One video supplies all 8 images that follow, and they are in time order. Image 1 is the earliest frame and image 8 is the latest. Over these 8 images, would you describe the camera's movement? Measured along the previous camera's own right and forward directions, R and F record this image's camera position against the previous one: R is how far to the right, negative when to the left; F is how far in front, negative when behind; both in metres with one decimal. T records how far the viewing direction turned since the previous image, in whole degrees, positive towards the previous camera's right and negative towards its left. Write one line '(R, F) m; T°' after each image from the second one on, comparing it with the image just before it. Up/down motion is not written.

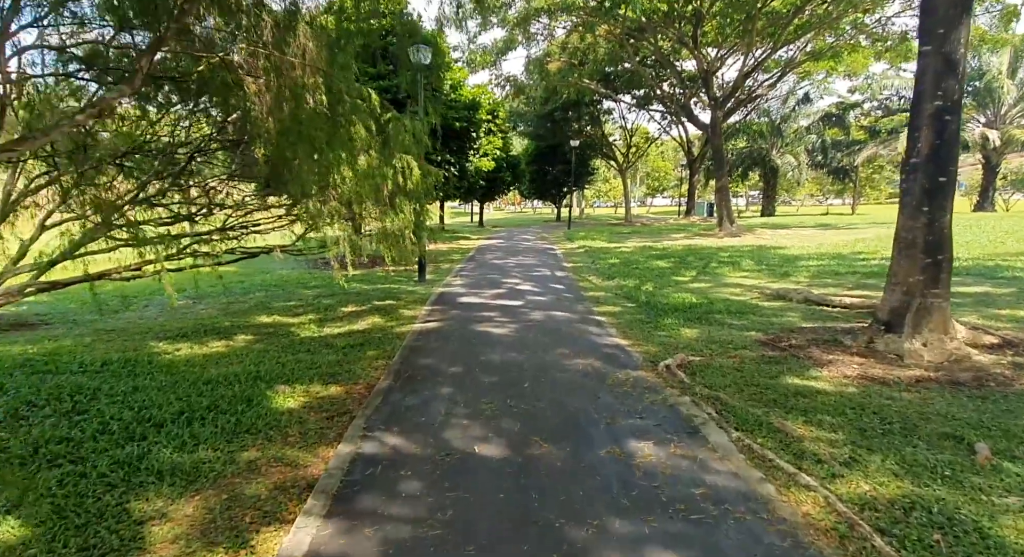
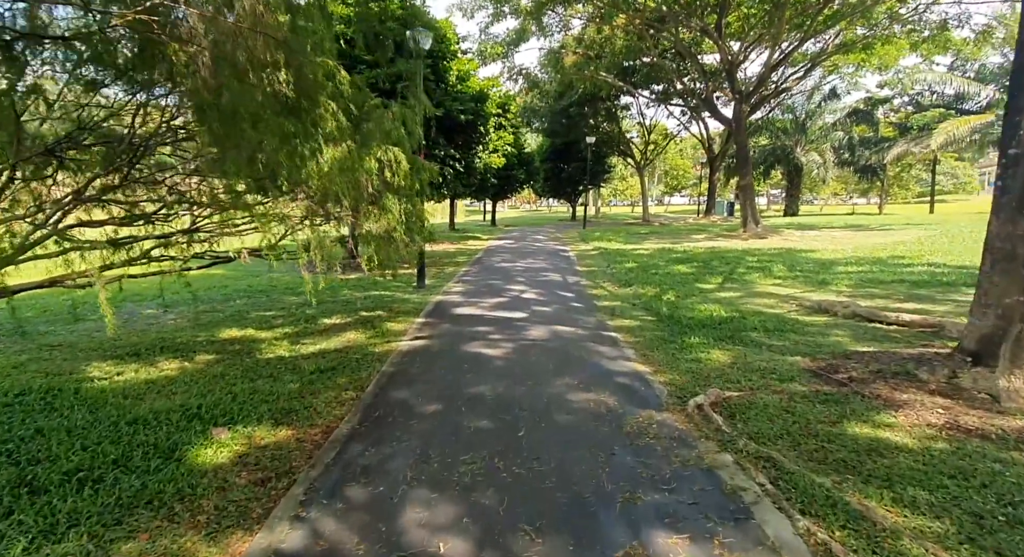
(+0.1, +1.0) m; -1°
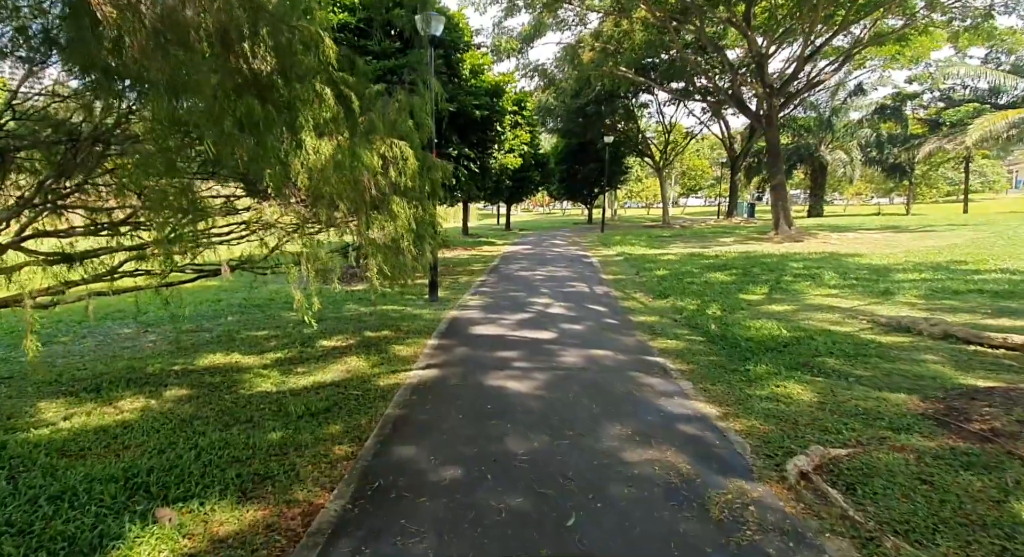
(-0.2, +1.0) m; -1°
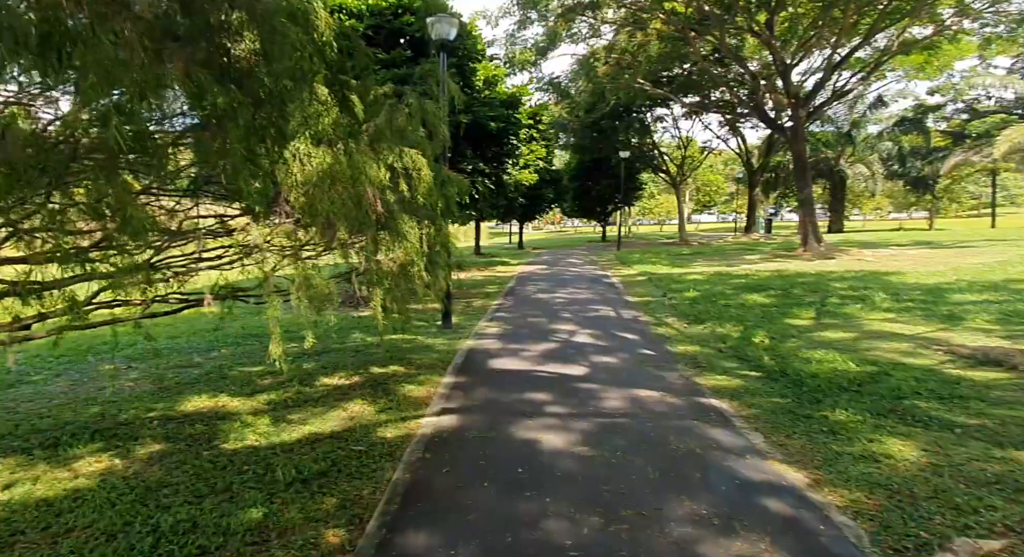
(-0.1, +0.8) m; -1°
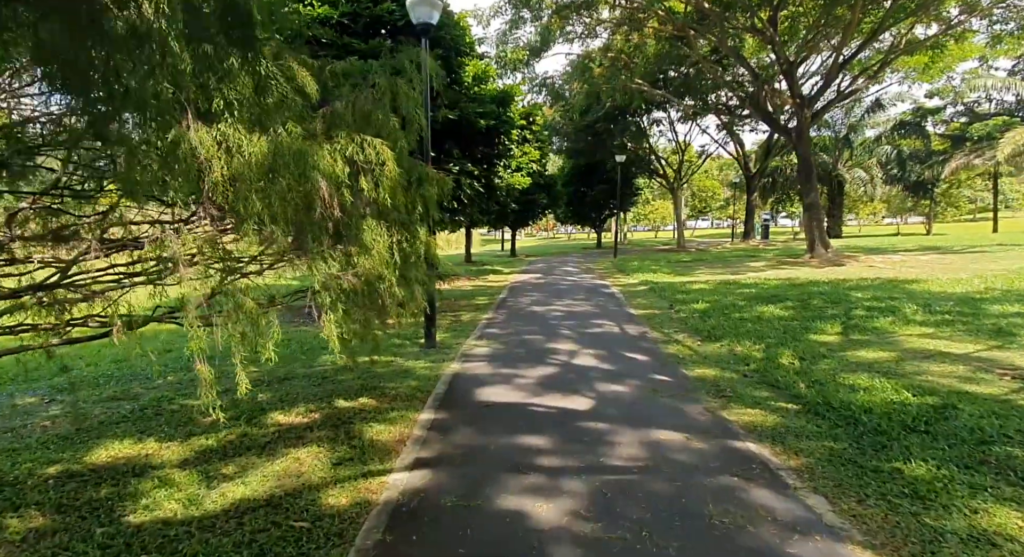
(0.0, +1.0) m; +1°
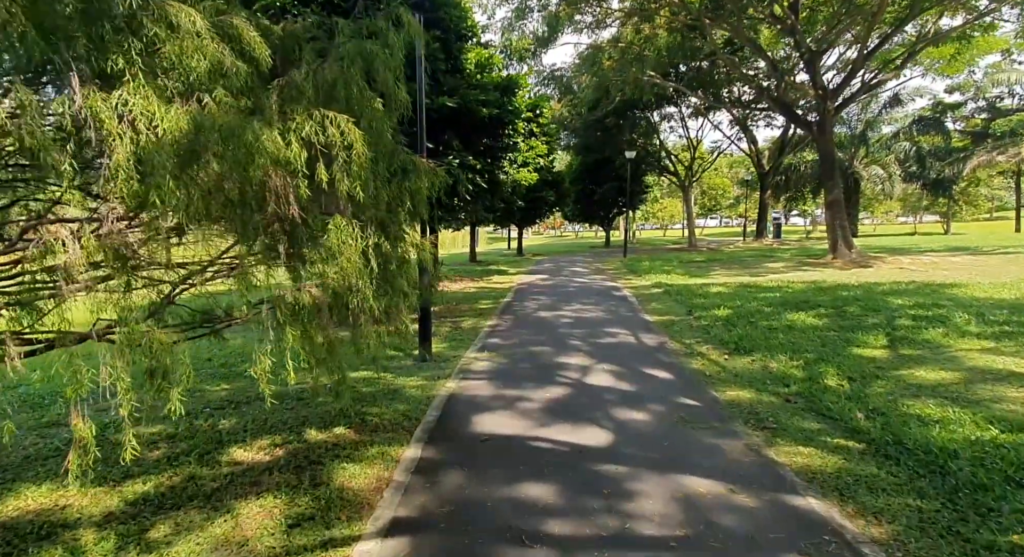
(0.0, +0.8) m; -1°
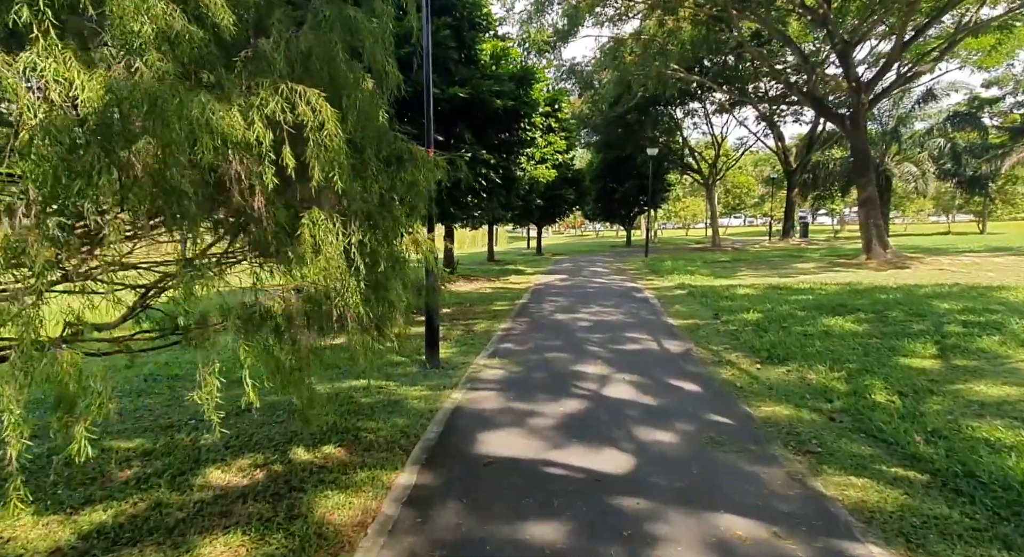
(+0.1, +0.5) m; -2°
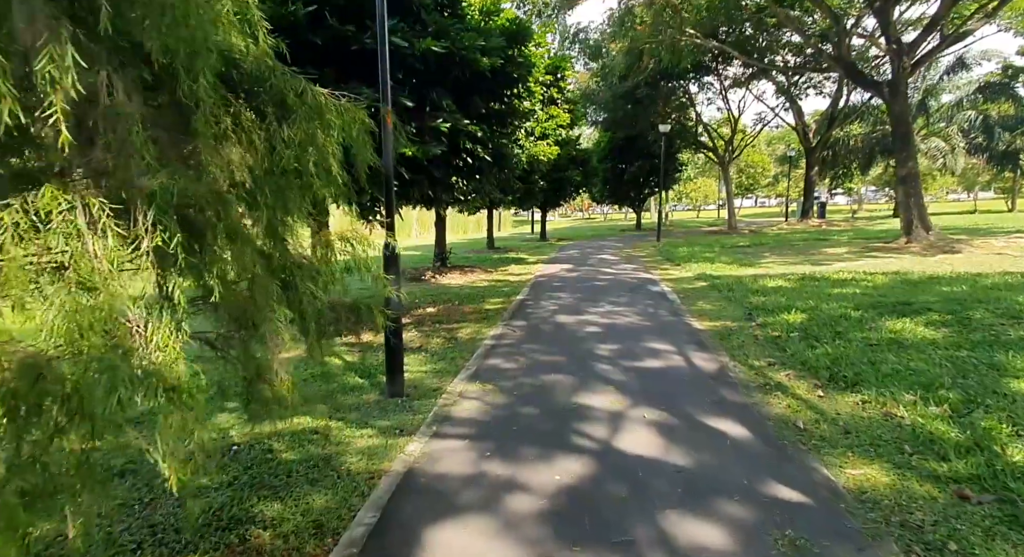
(+0.2, +1.5) m; -1°
